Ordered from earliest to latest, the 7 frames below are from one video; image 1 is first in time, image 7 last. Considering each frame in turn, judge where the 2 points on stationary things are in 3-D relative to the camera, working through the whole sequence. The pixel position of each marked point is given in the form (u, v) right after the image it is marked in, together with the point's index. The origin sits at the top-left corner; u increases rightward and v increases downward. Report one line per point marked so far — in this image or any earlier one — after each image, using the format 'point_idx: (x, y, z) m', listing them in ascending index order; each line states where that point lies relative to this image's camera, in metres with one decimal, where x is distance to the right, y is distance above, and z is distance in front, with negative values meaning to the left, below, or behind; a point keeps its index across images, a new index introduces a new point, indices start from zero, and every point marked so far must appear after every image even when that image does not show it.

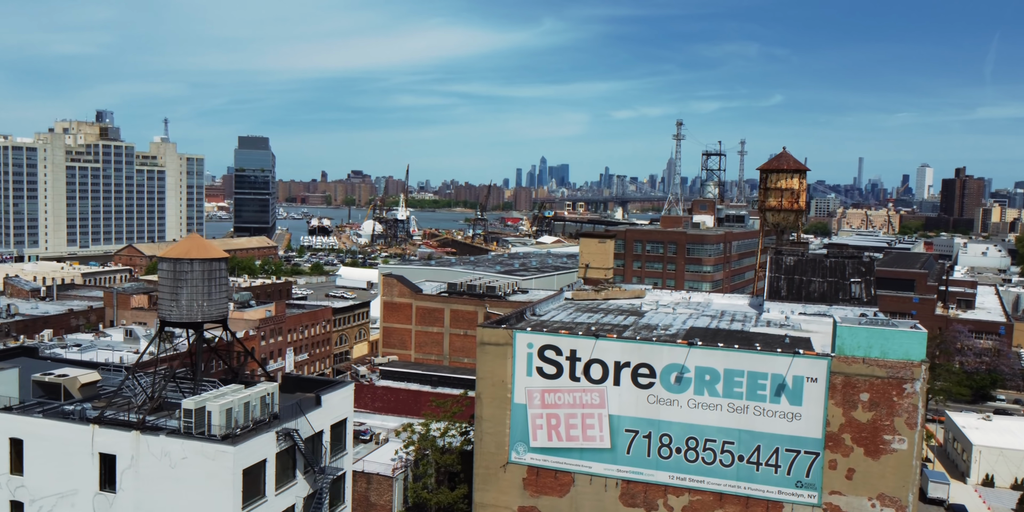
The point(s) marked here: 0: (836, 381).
0: (+8.6, -3.3, +19.9) m
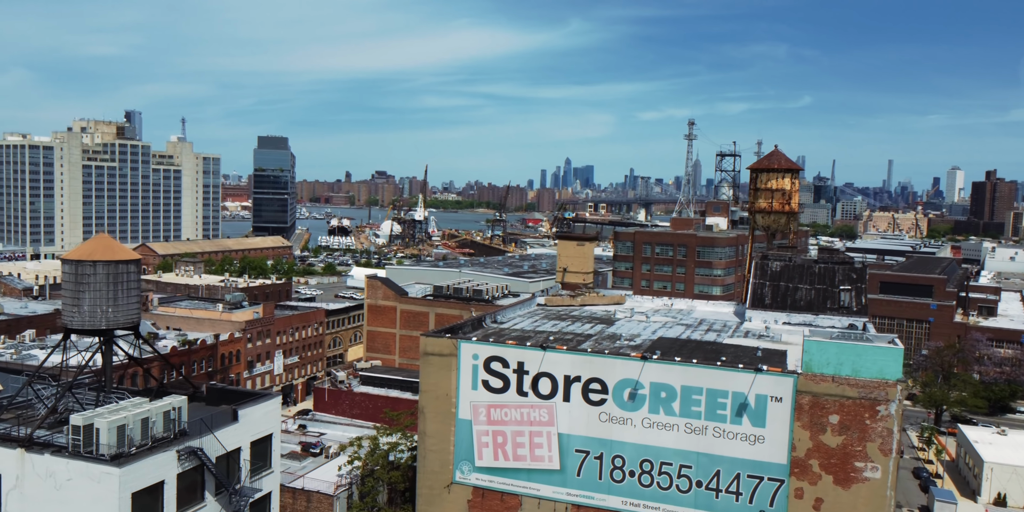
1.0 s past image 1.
0: (+7.0, -3.5, +18.0) m
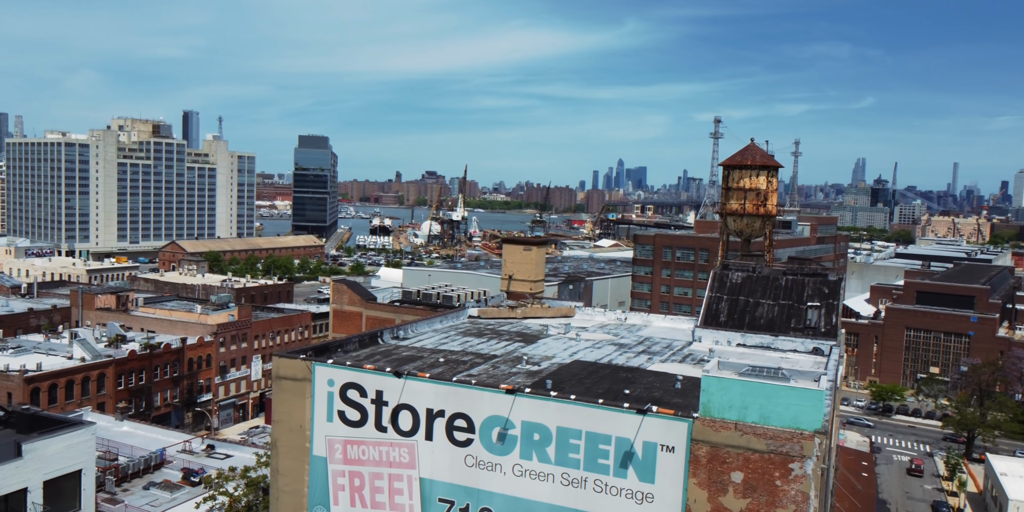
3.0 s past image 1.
0: (+3.6, -3.8, +14.4) m
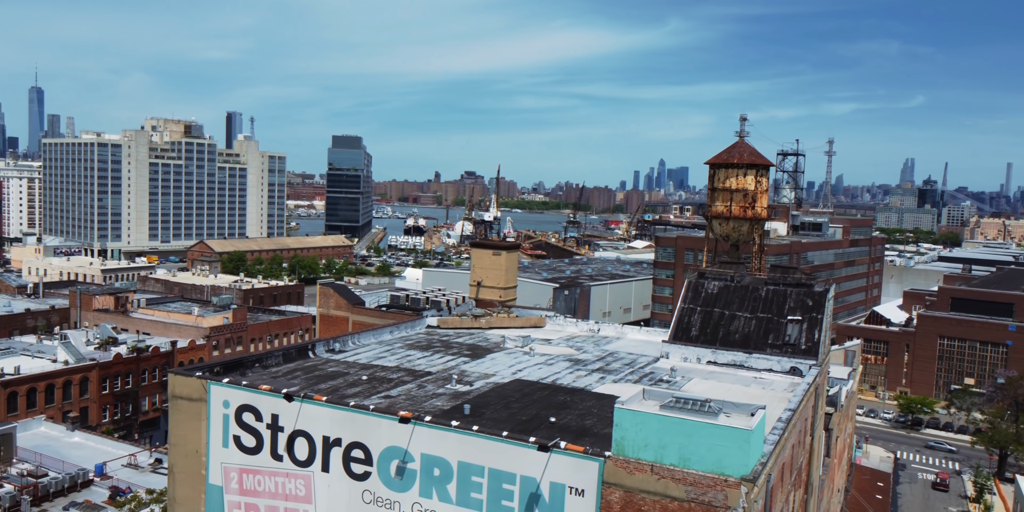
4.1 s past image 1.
0: (+1.6, -4.0, +12.3) m
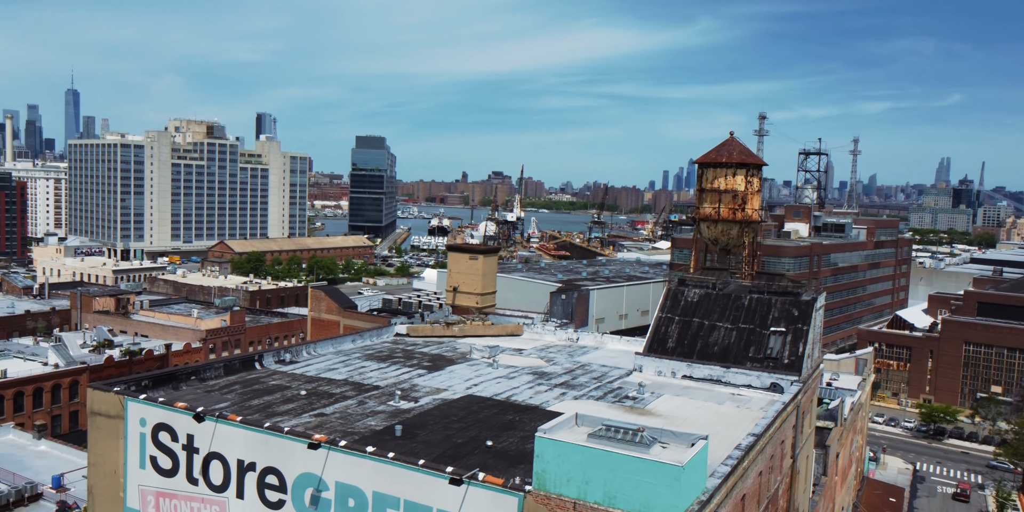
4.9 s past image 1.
0: (+0.3, -4.1, +11.0) m
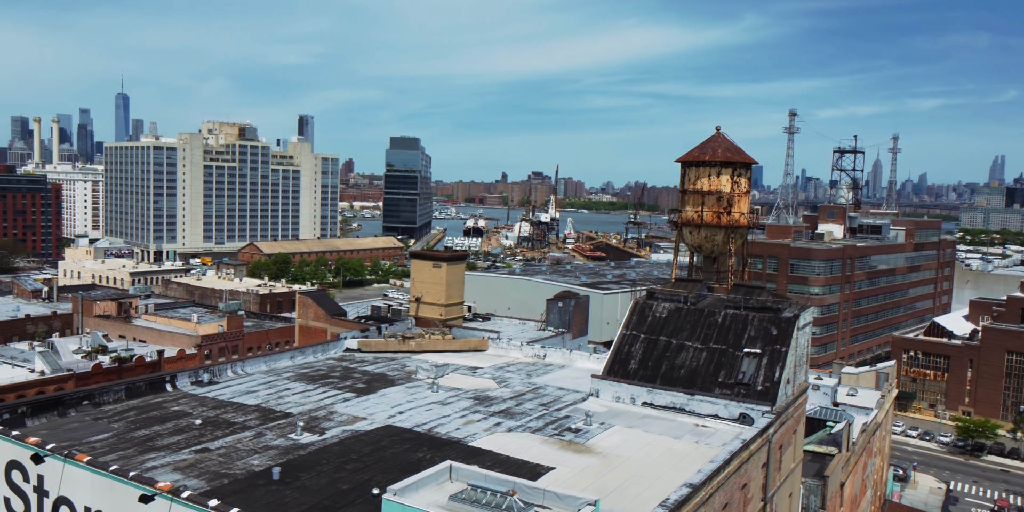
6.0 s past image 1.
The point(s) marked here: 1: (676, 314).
0: (-1.6, -4.4, +8.9) m
1: (+4.2, -1.5, +19.0) m
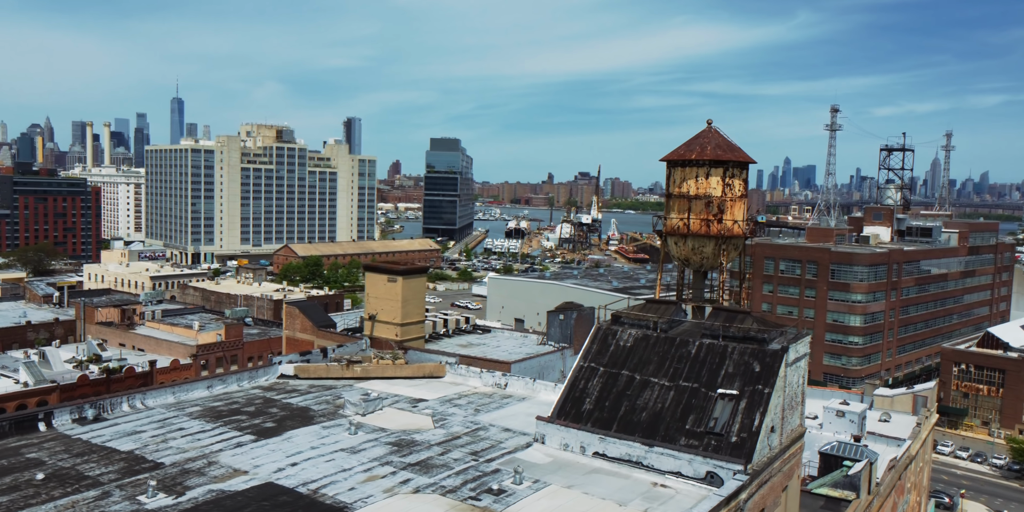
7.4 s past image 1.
0: (-3.6, -4.7, +6.2) m
1: (+2.8, -1.9, +15.9) m
